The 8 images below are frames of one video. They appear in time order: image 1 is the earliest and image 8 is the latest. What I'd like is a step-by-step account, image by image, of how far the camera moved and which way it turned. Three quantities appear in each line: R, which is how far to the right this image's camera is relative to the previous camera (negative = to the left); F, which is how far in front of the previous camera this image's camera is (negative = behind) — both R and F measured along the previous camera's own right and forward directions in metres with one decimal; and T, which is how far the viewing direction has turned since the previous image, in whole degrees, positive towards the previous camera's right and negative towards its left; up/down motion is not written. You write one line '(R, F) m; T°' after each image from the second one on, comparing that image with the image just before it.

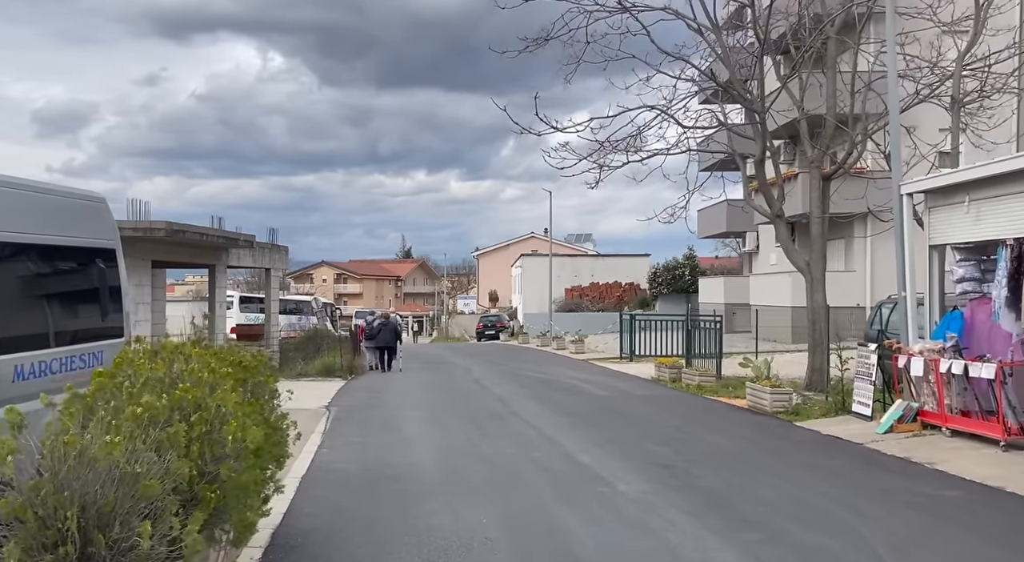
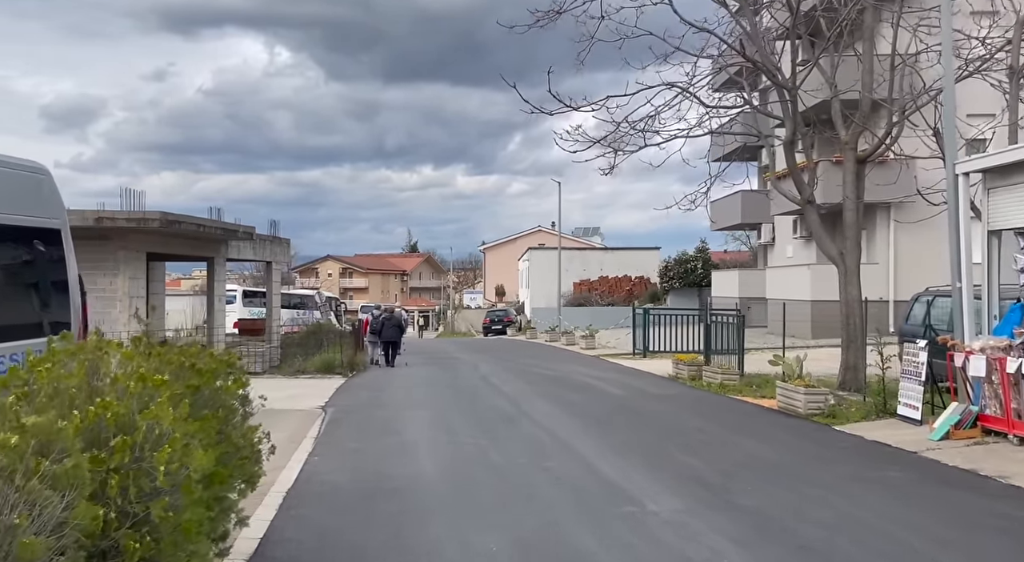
(-0.1, +1.1) m; 0°
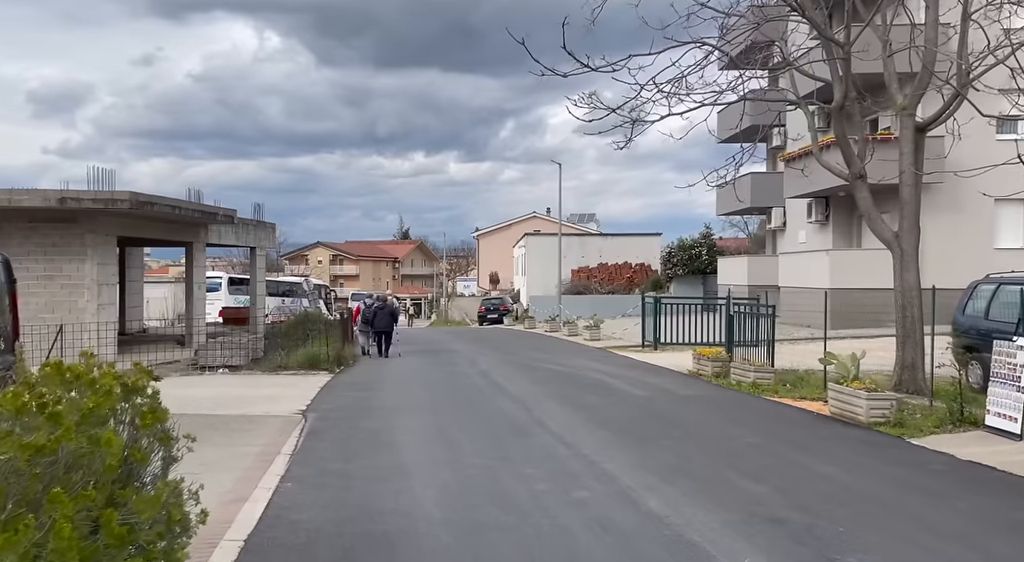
(-0.2, +1.9) m; 0°
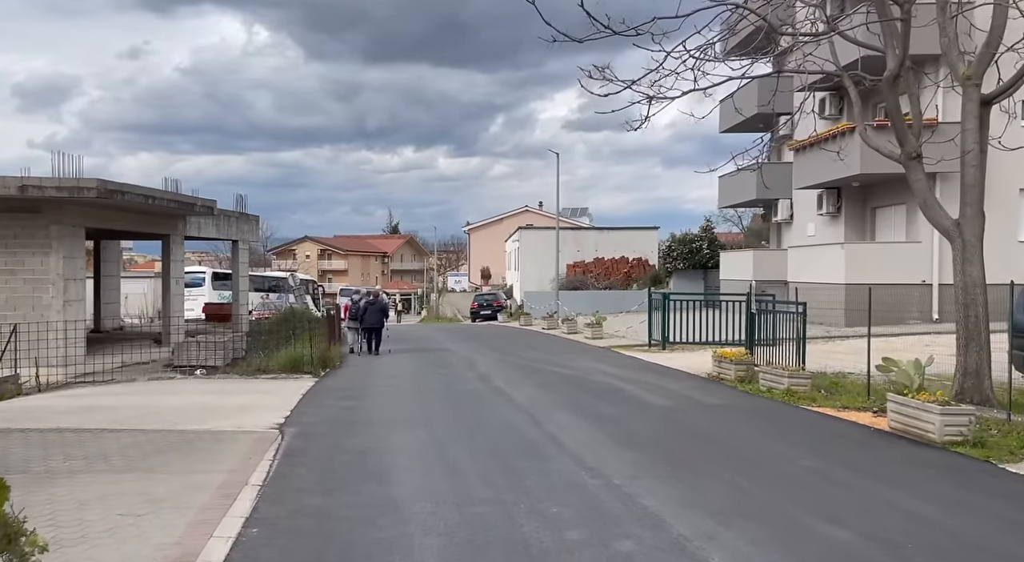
(-0.2, +1.6) m; +1°
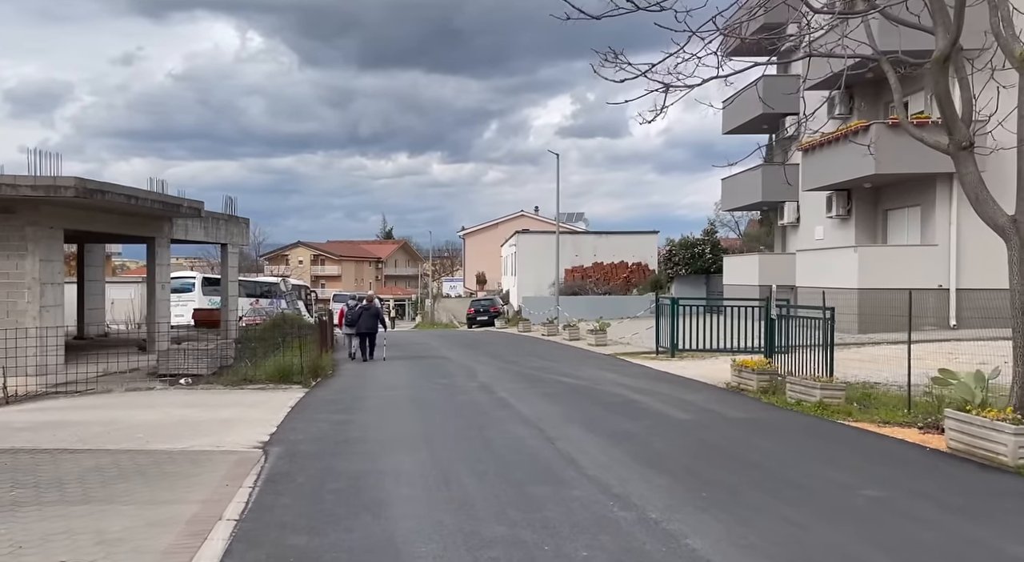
(-0.2, +1.1) m; 0°
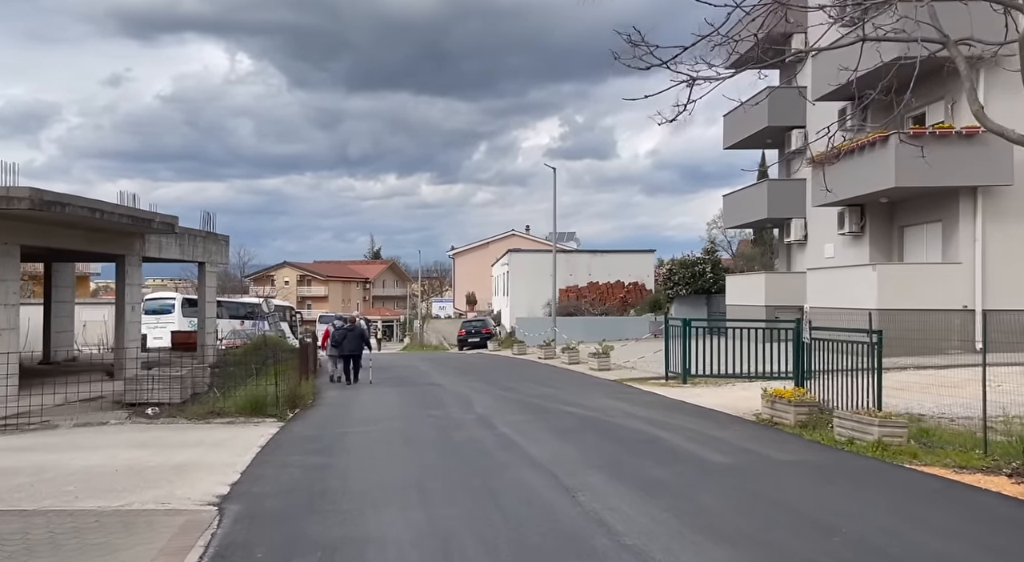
(-0.2, +1.7) m; +1°
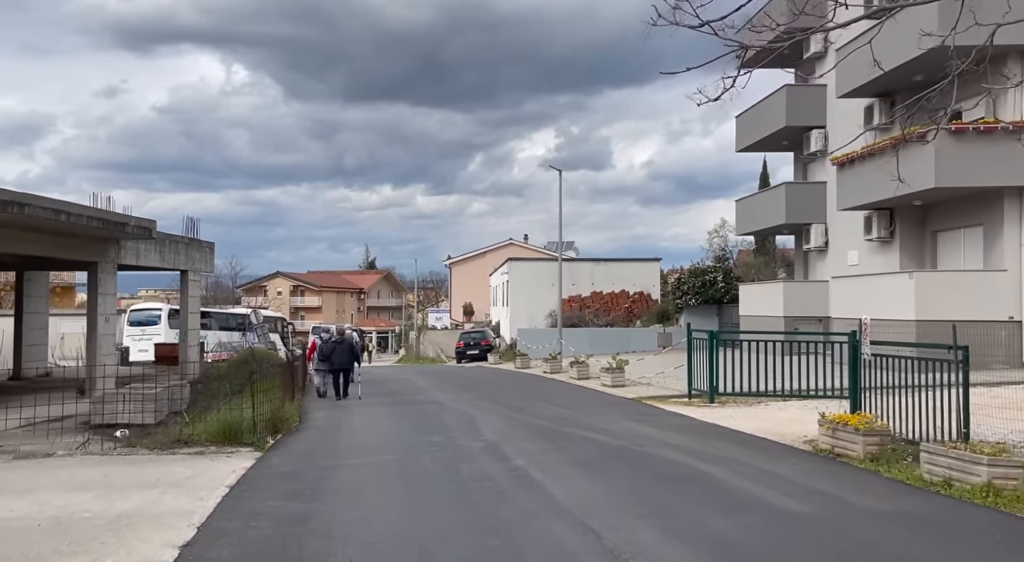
(-0.2, +1.9) m; 0°
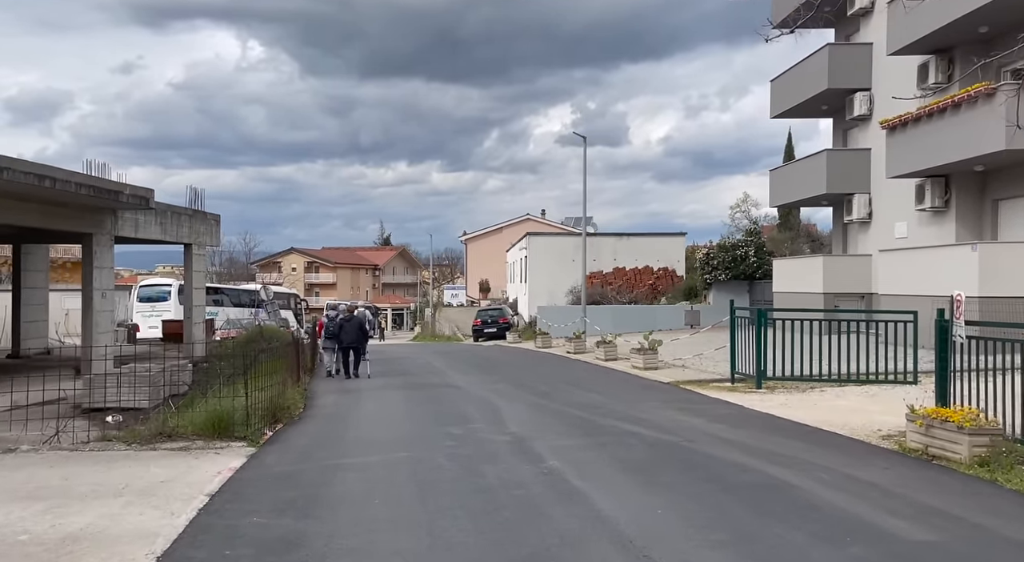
(-0.2, +1.7) m; -1°
